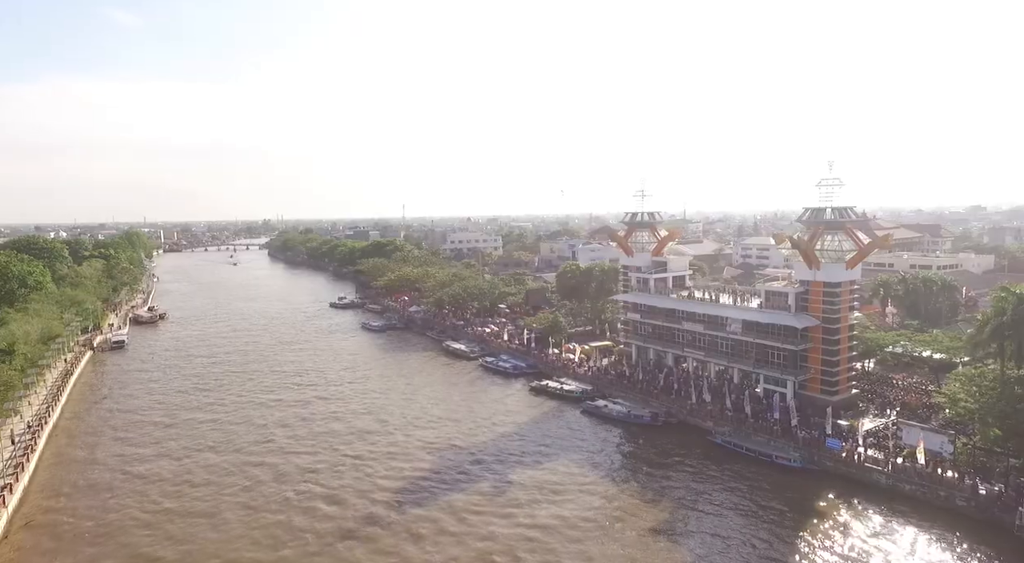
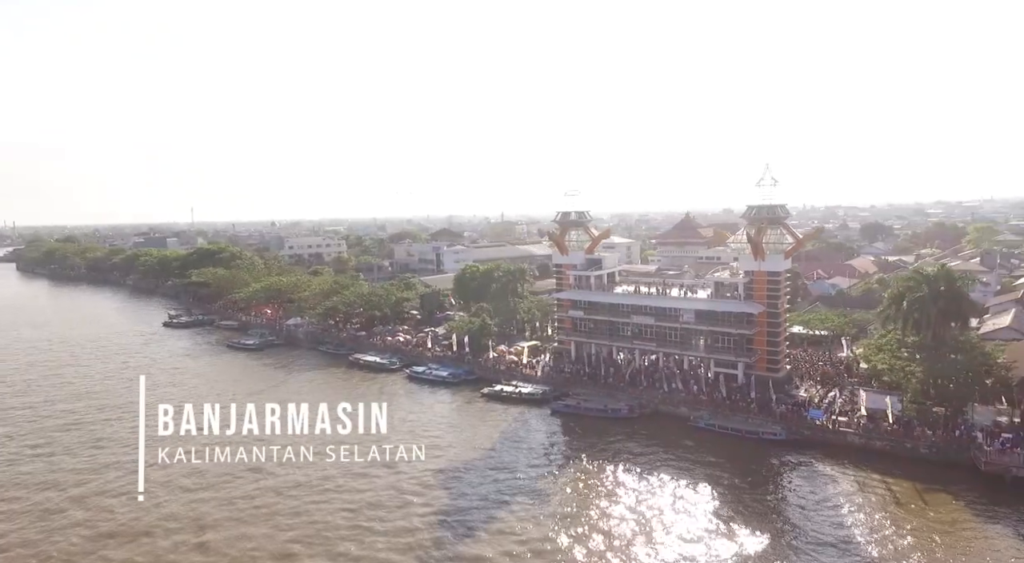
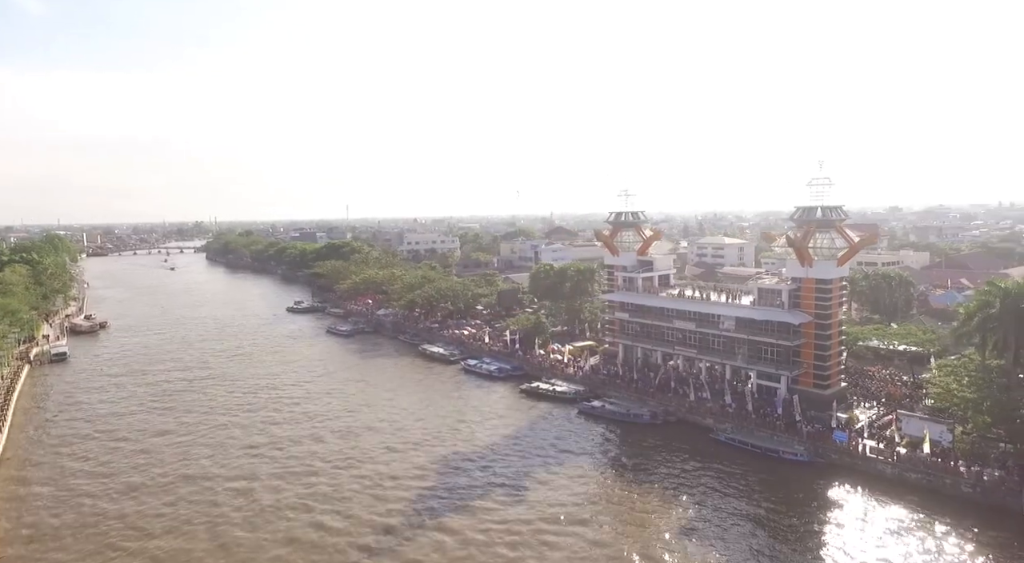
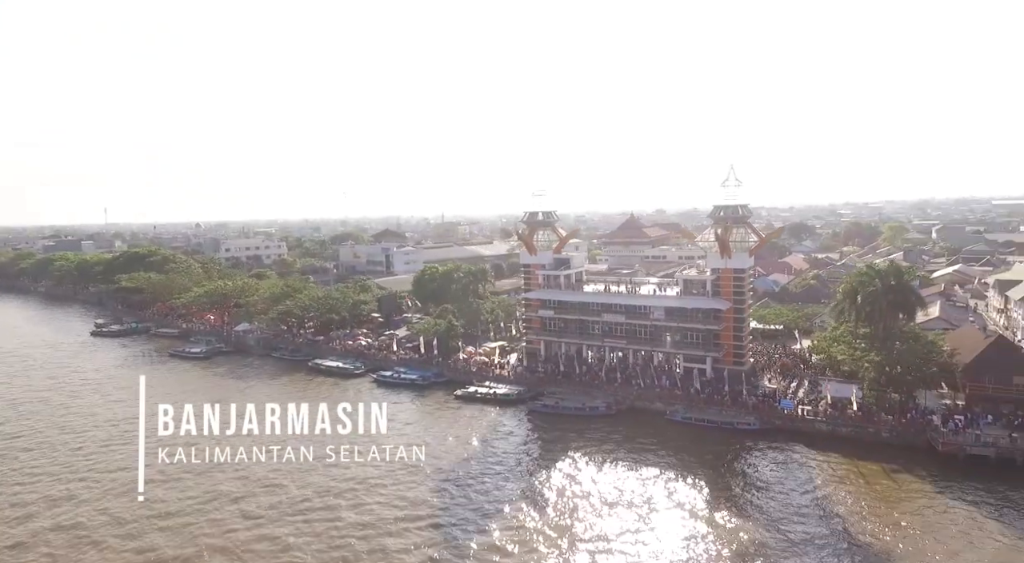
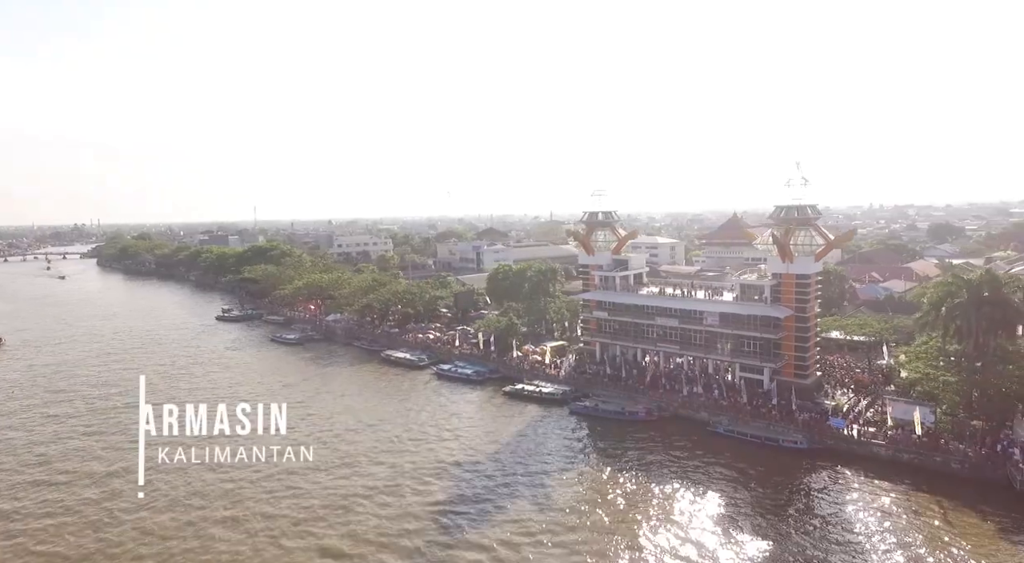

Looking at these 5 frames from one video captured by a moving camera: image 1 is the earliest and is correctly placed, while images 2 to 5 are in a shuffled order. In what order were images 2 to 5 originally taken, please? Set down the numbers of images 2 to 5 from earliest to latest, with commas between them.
3, 5, 2, 4
